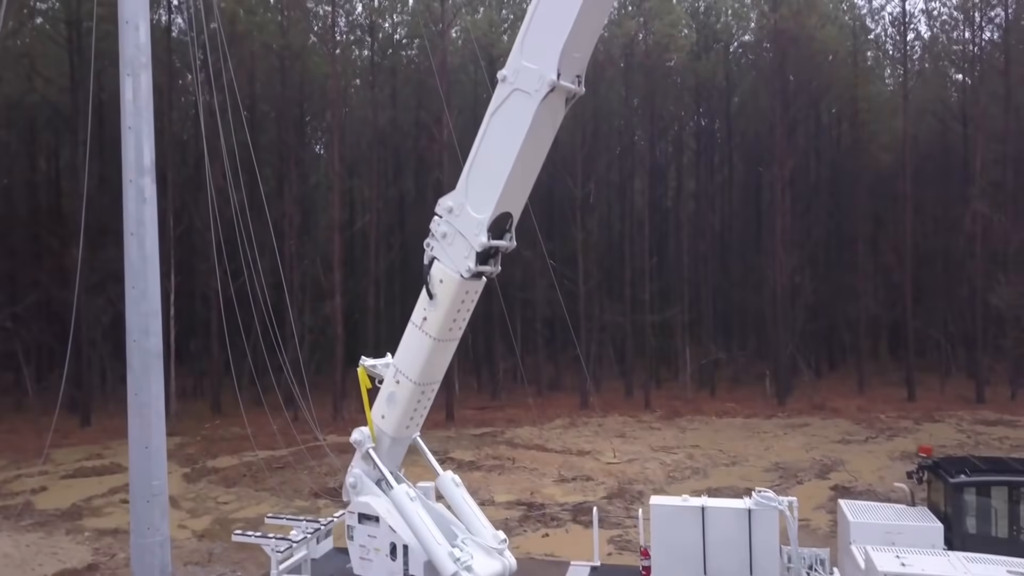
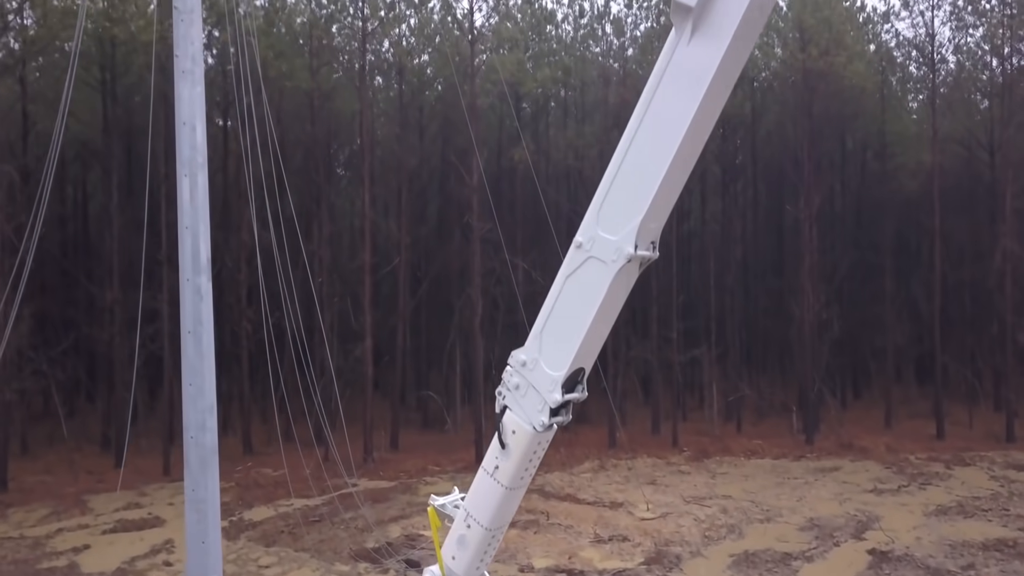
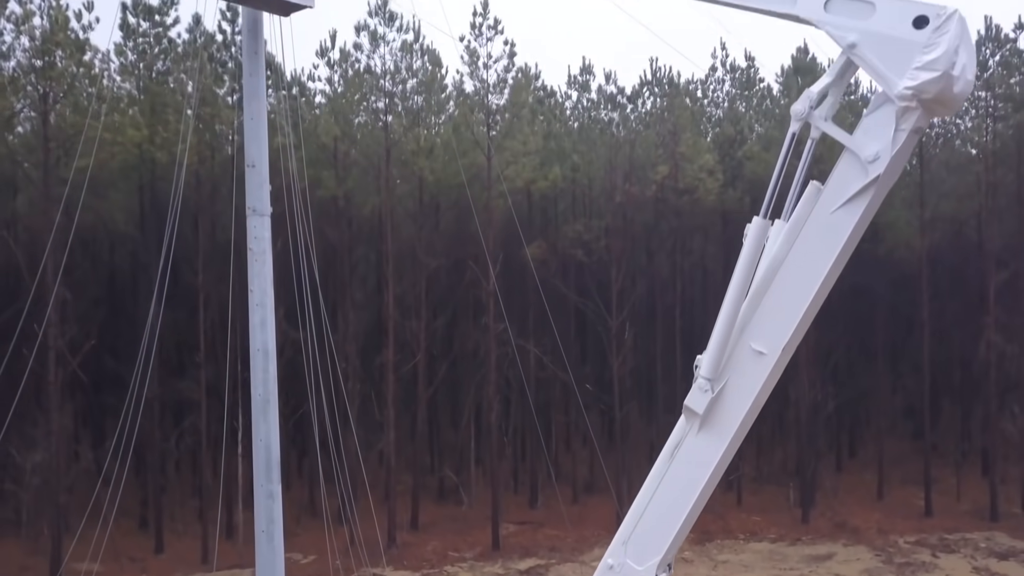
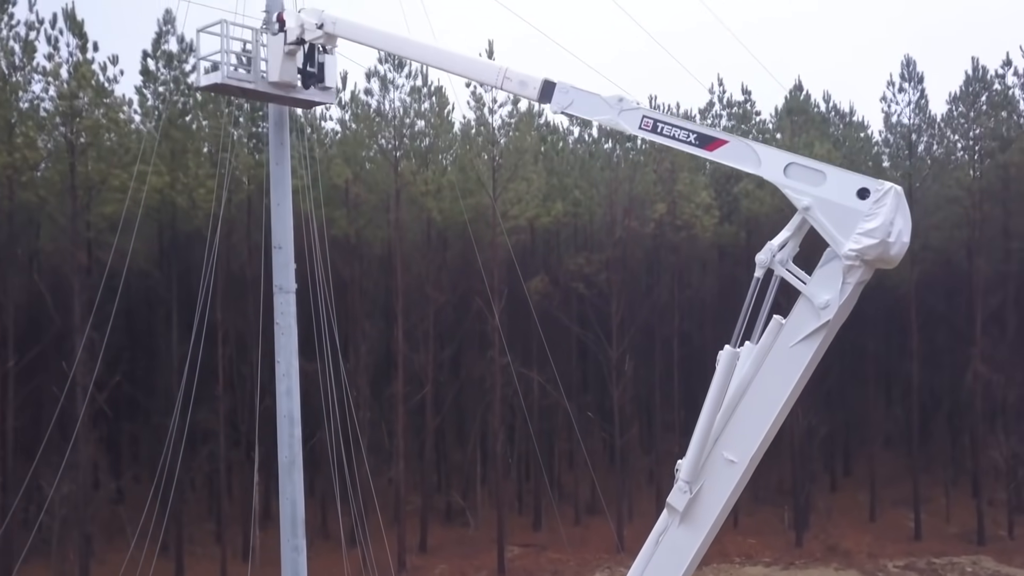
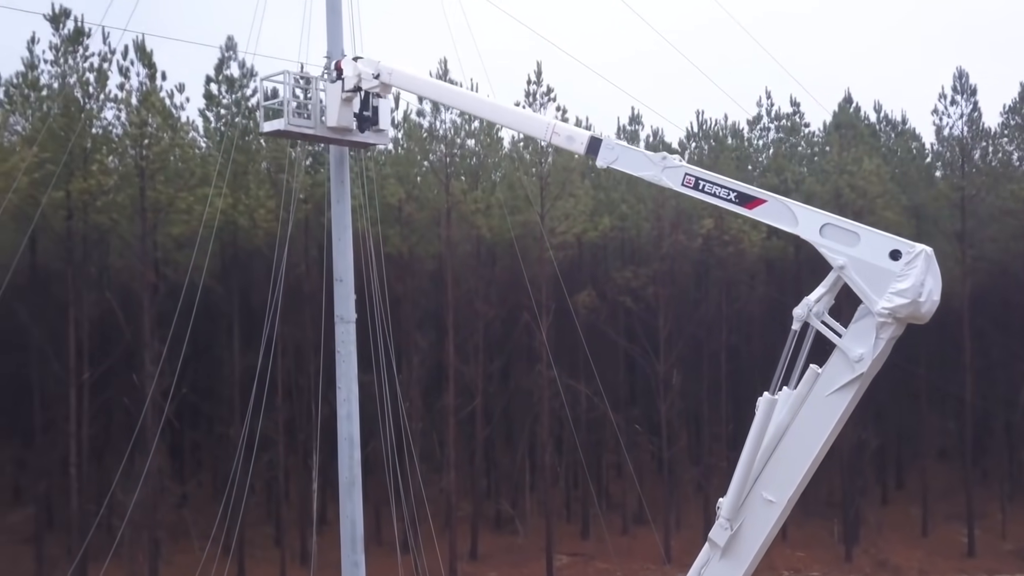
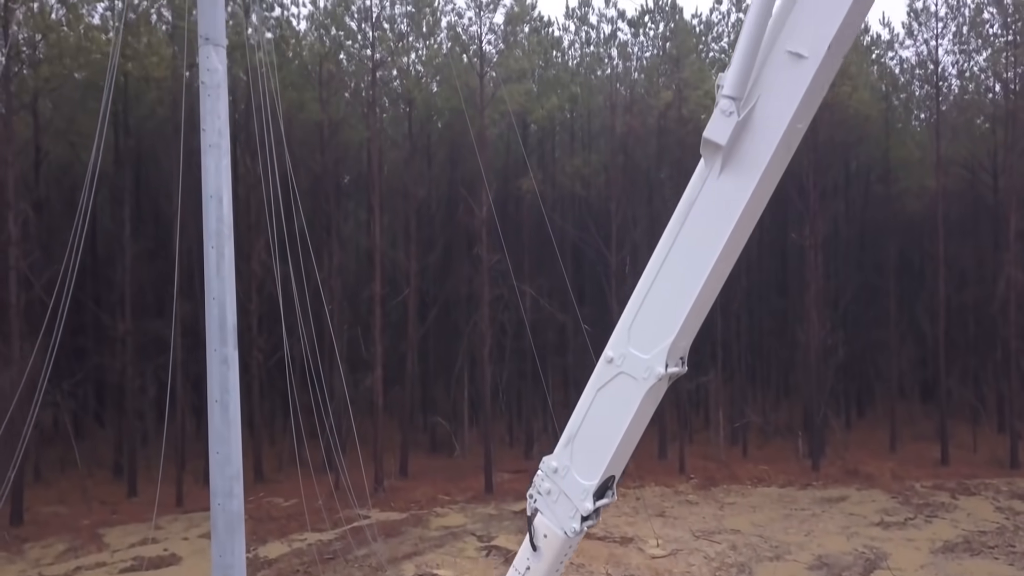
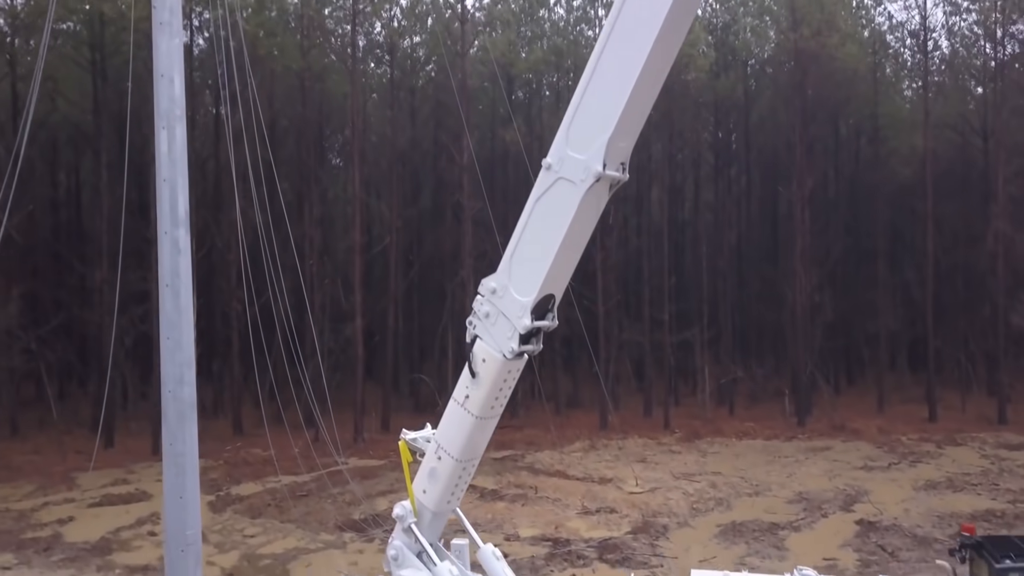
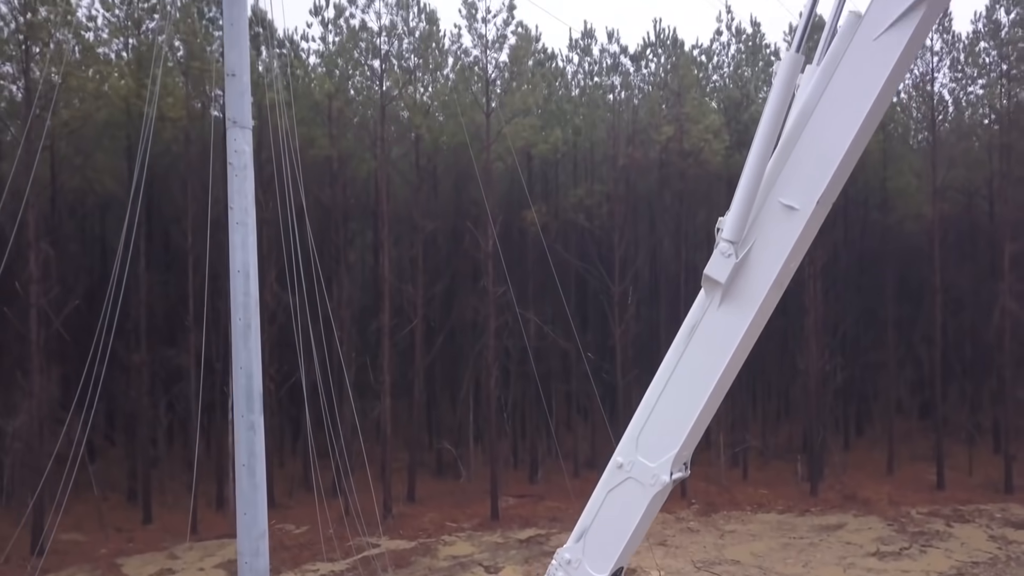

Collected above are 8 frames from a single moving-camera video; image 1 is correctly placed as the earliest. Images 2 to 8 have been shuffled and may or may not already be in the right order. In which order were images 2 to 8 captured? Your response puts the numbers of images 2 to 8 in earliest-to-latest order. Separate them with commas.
7, 2, 6, 8, 3, 4, 5
